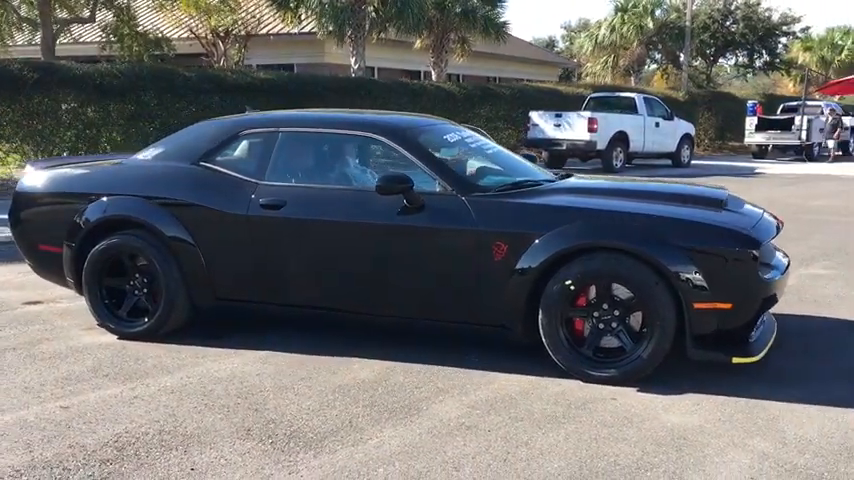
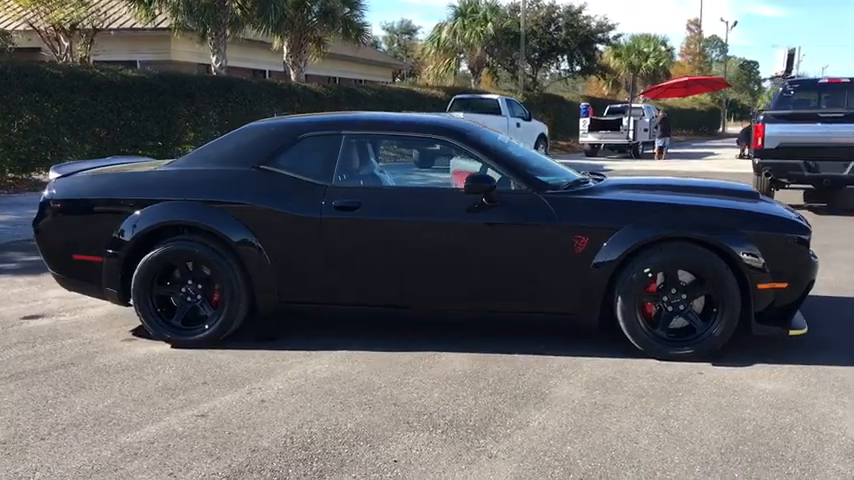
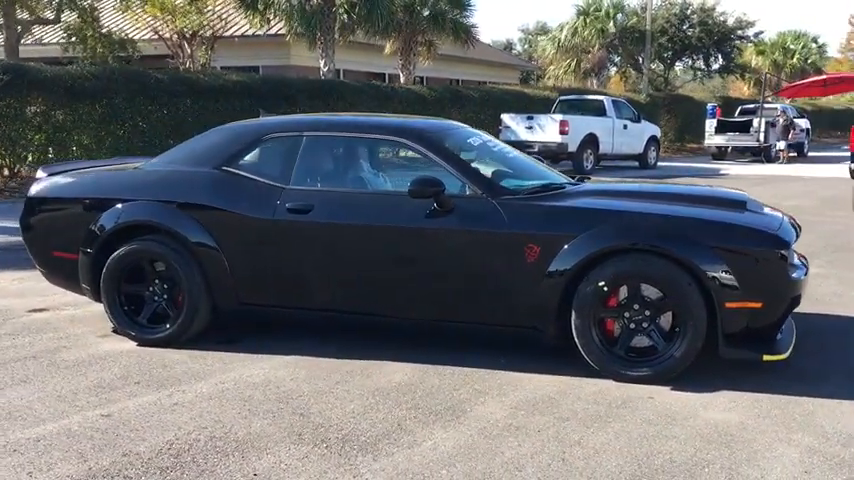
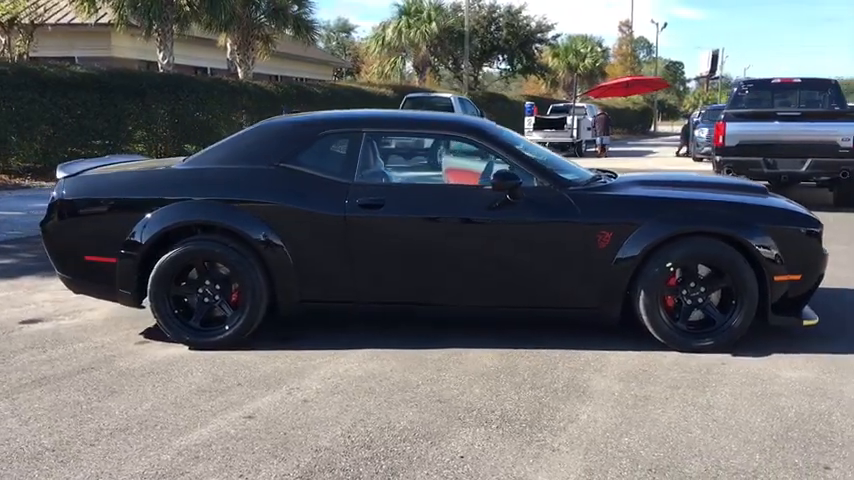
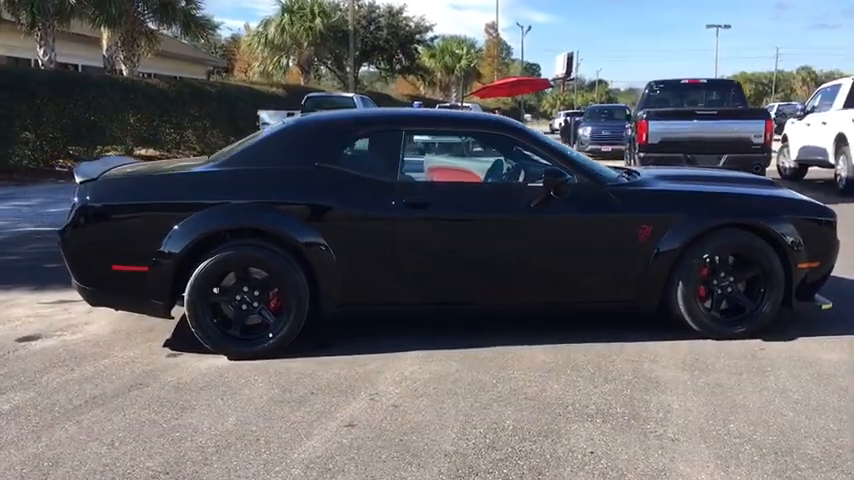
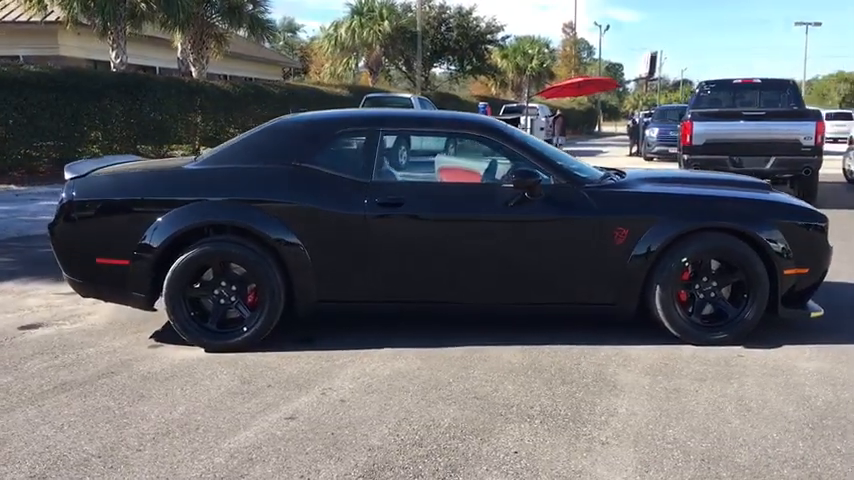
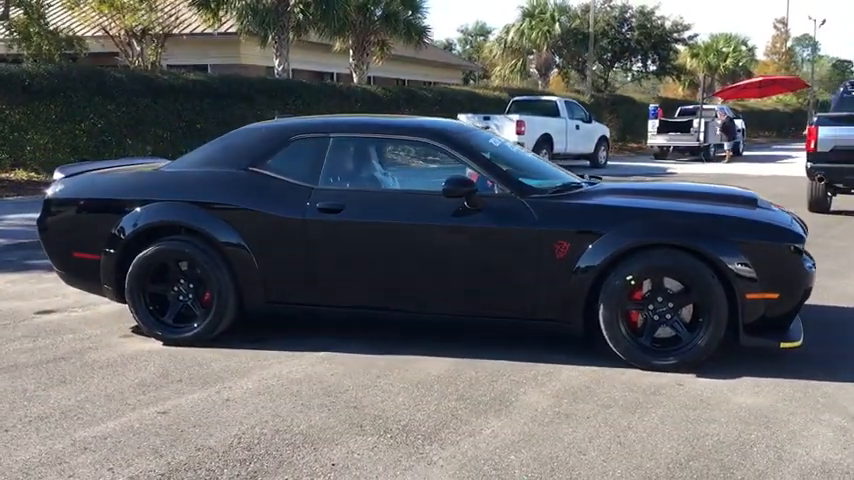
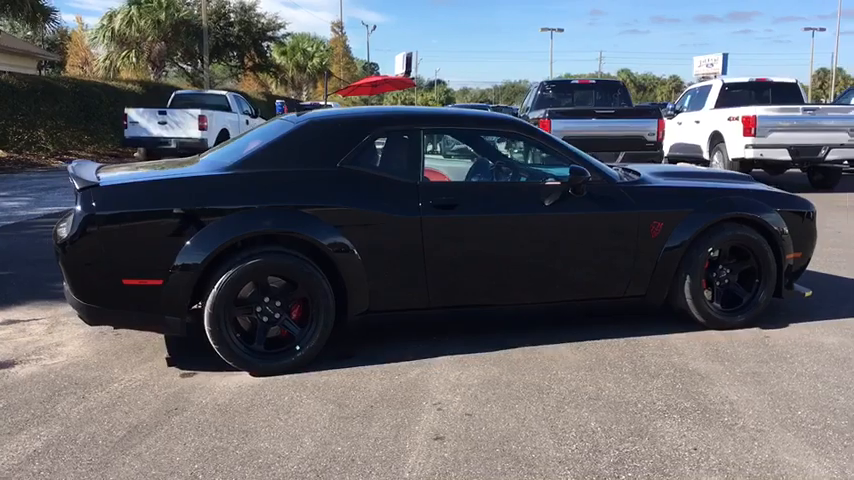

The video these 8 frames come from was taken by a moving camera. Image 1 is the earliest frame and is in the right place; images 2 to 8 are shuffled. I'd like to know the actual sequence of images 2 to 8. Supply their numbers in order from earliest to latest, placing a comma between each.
3, 7, 2, 4, 6, 5, 8
